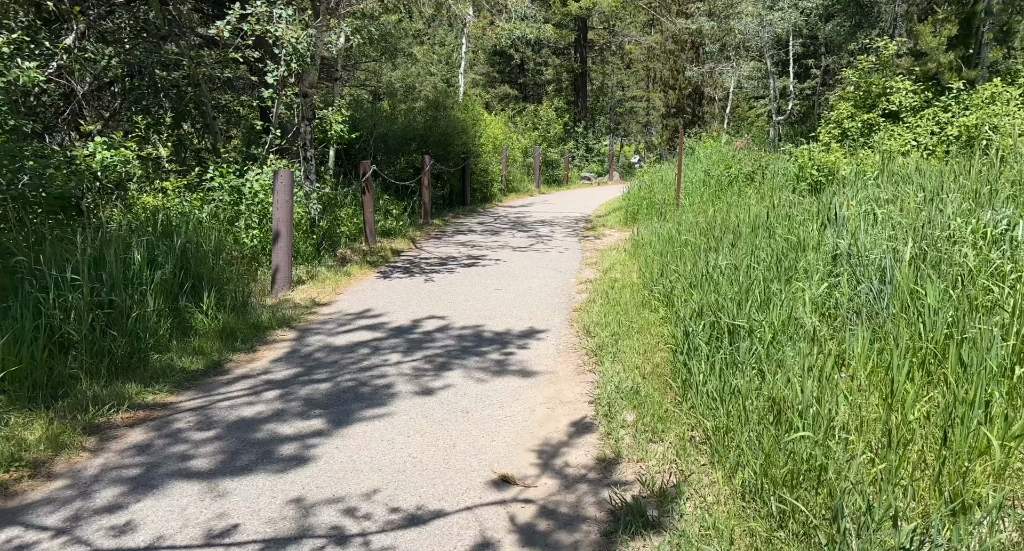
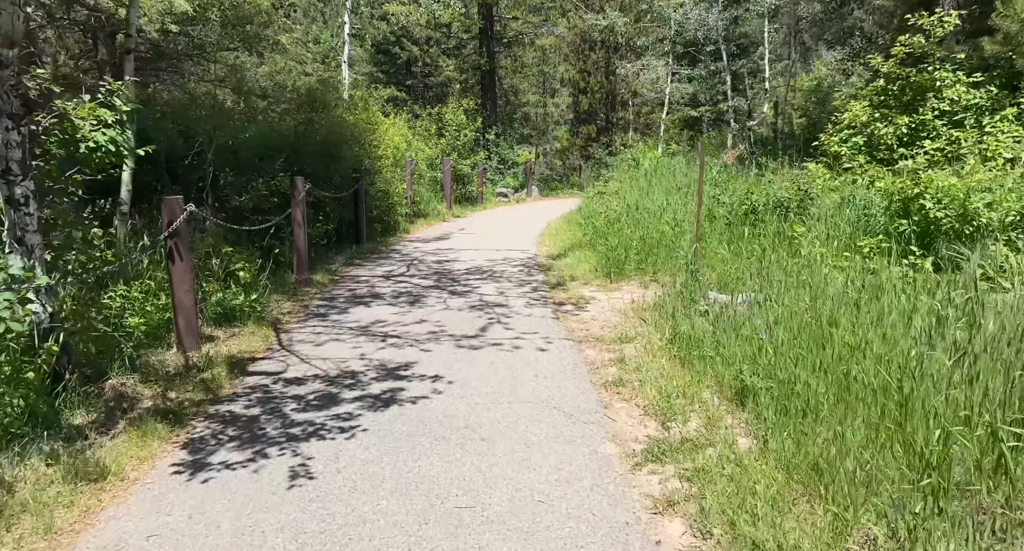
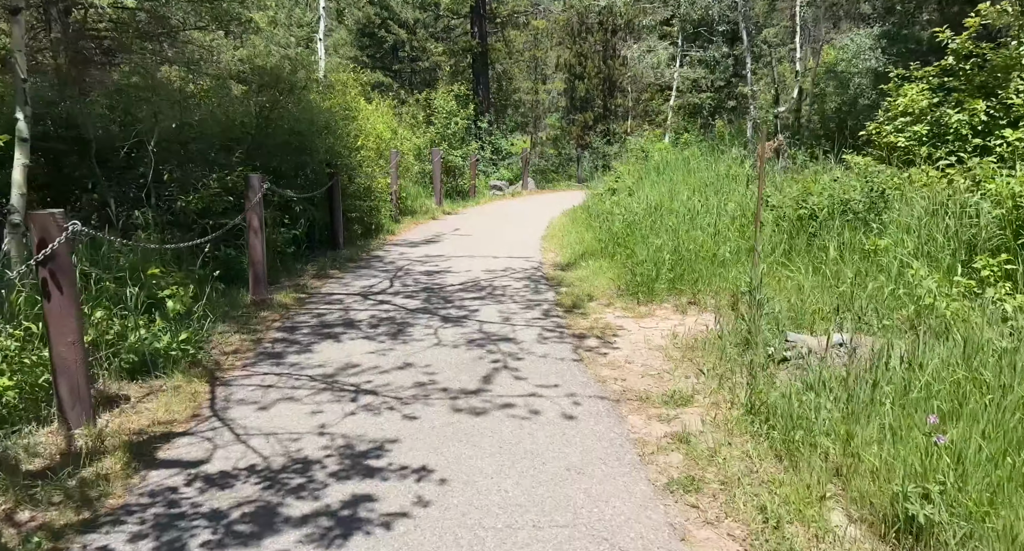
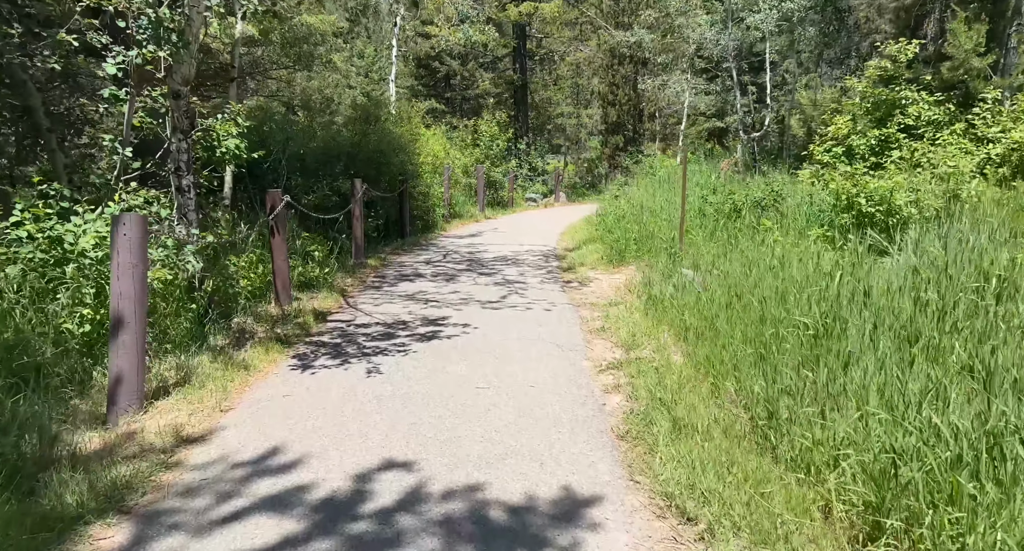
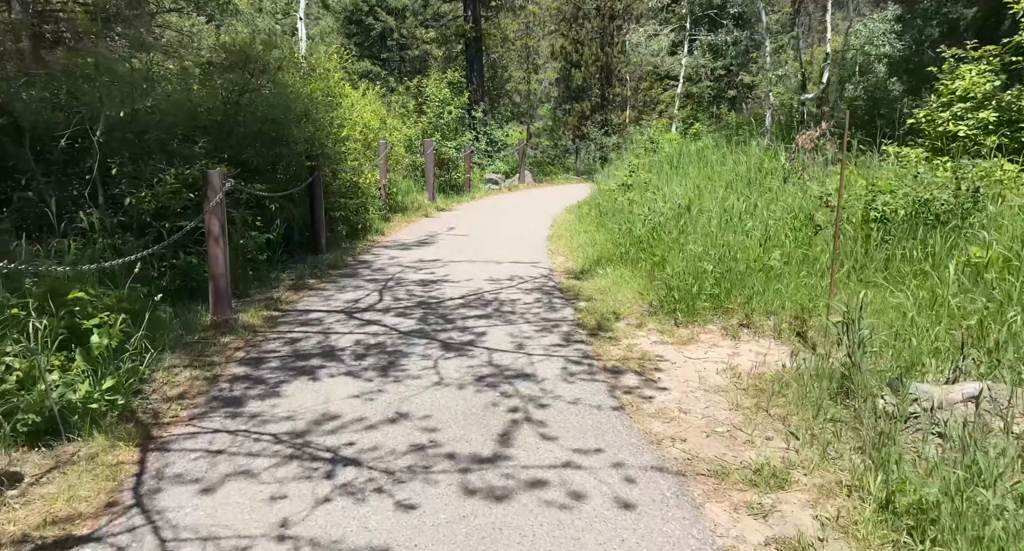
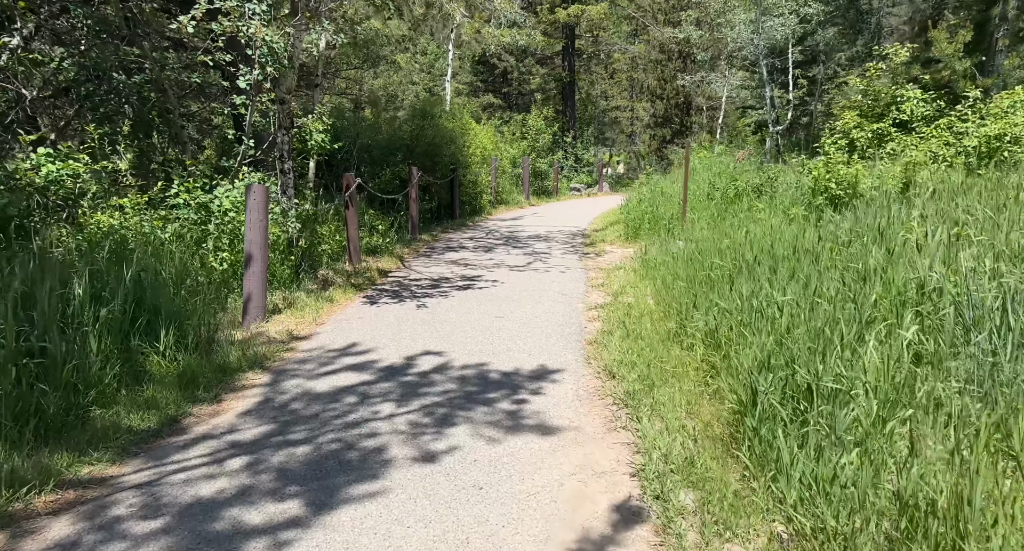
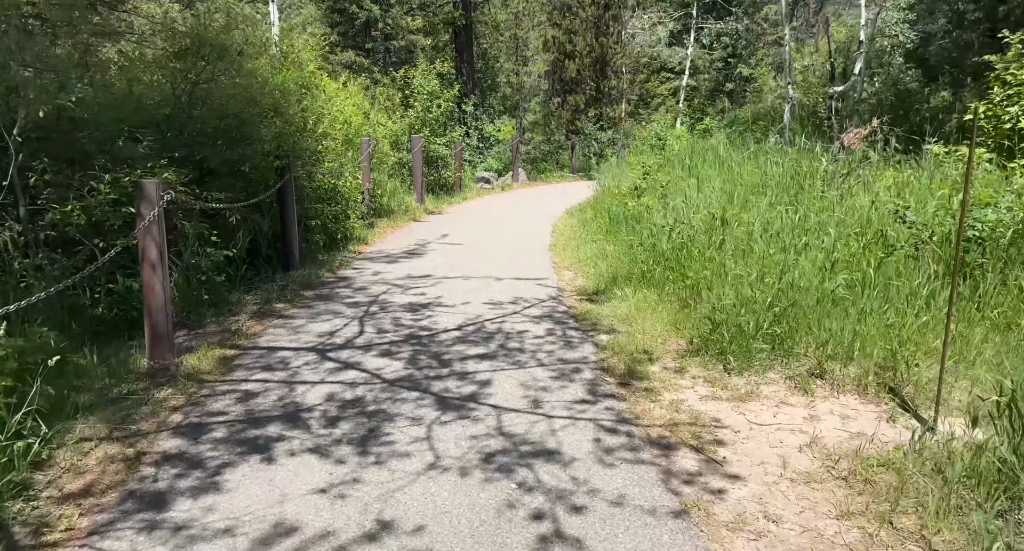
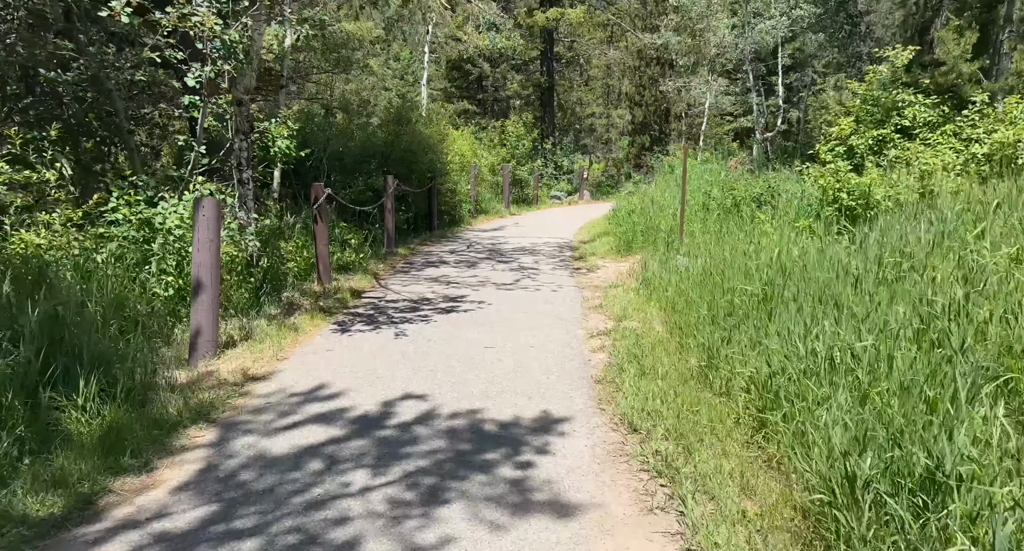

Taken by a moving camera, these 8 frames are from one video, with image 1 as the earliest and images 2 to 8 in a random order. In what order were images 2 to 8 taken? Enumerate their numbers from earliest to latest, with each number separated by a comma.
6, 8, 4, 2, 3, 5, 7
